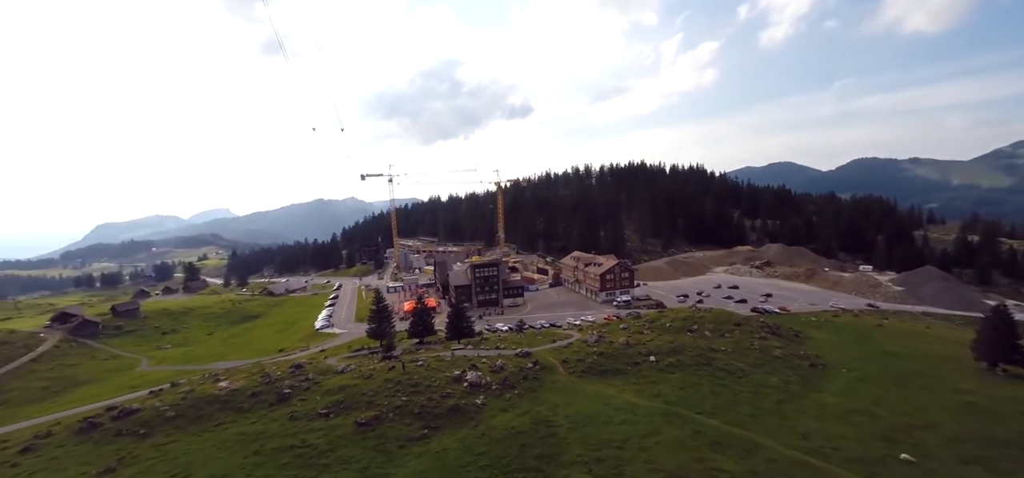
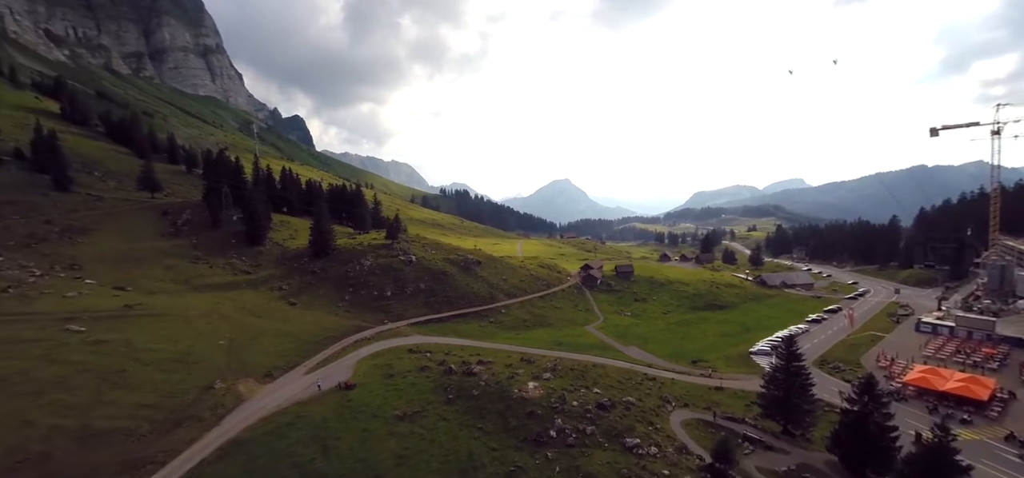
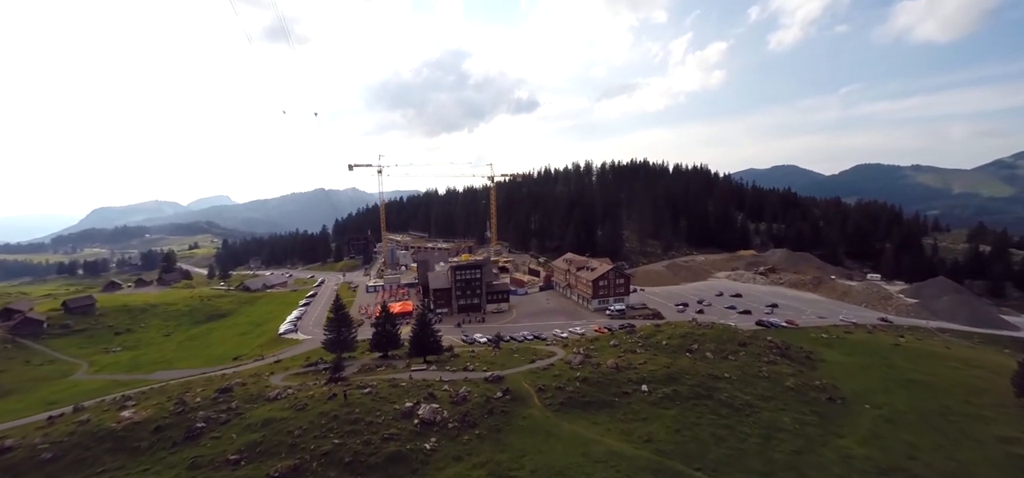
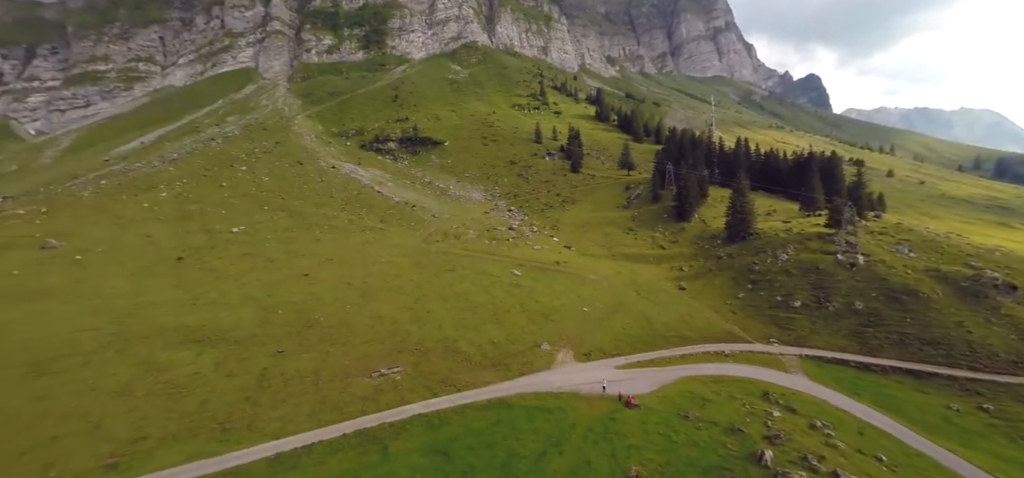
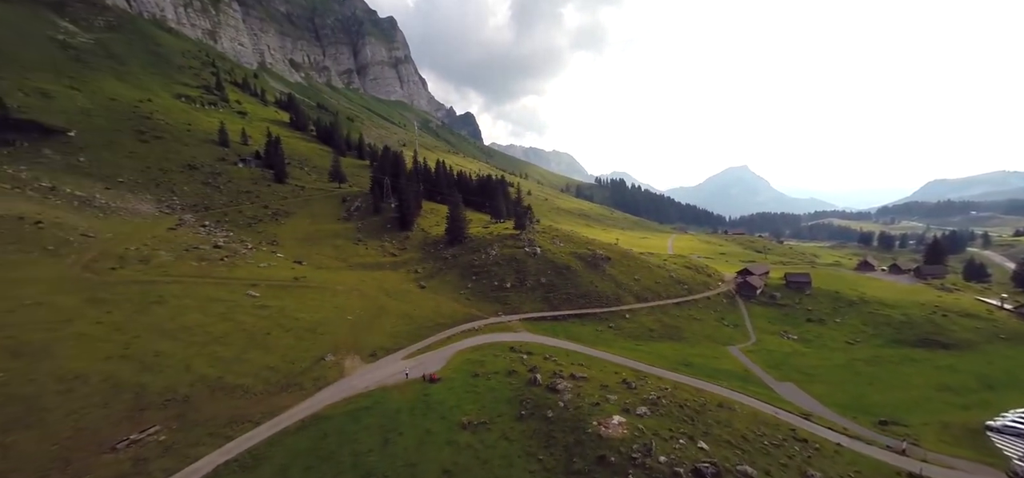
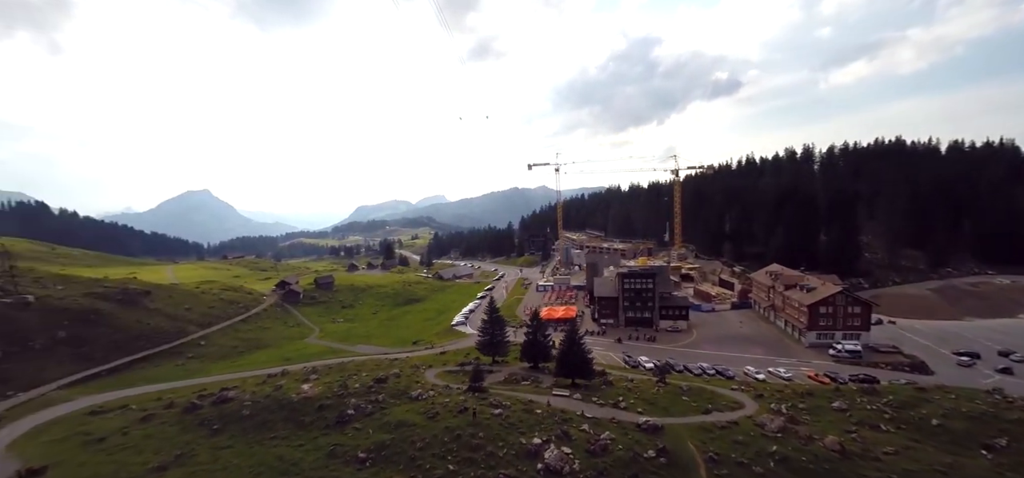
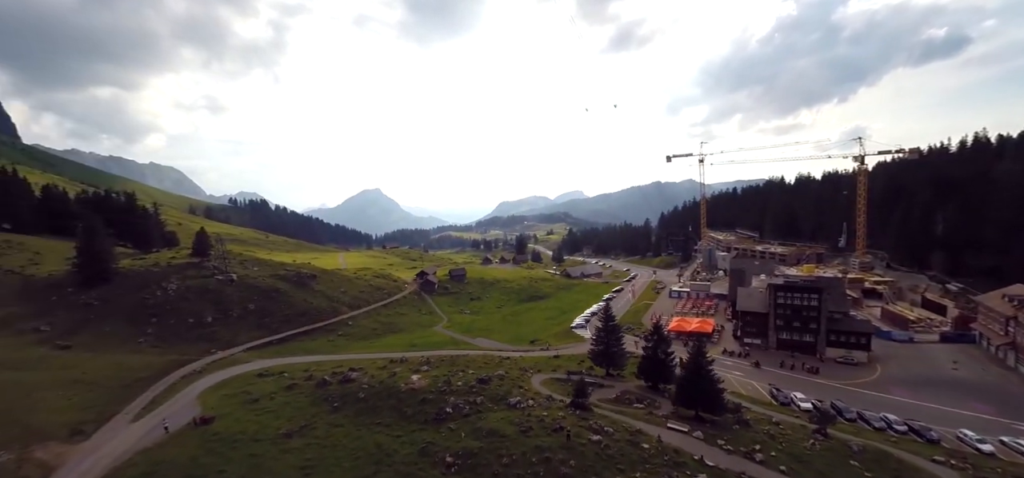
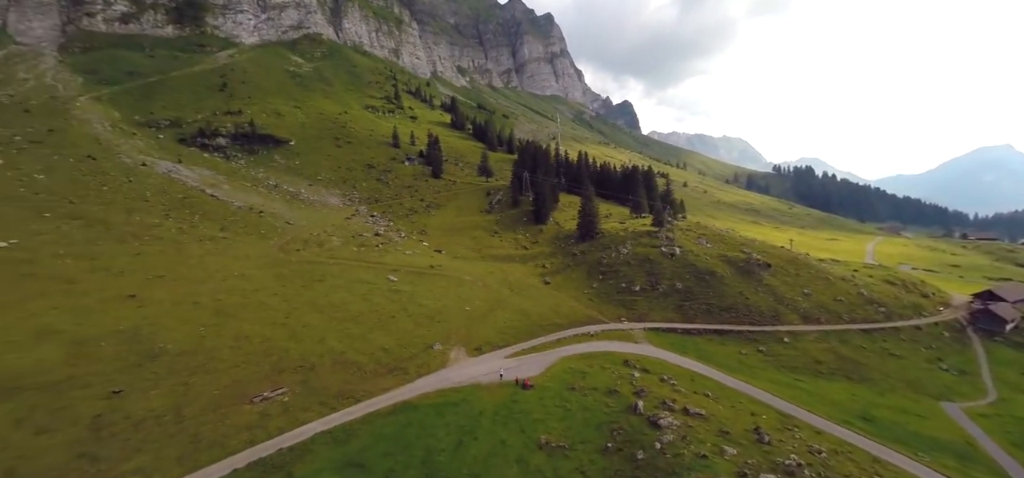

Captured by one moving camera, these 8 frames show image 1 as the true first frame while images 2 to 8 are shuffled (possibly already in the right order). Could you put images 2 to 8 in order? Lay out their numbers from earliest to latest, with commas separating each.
3, 6, 7, 2, 5, 8, 4
